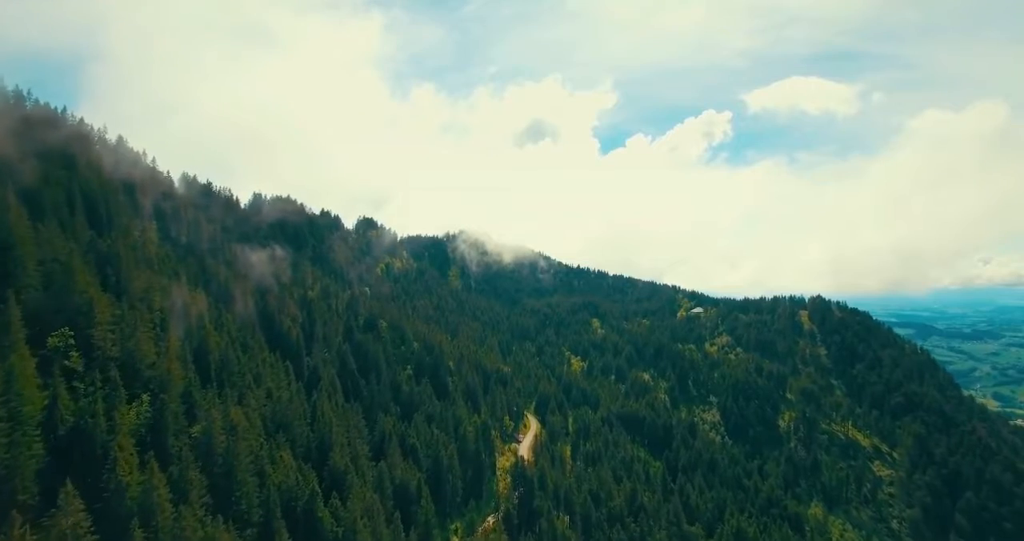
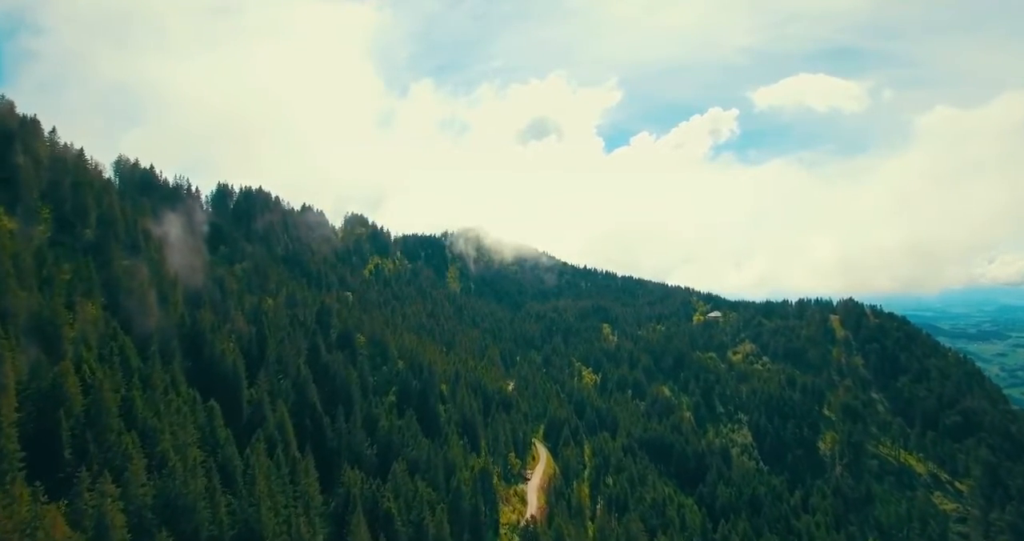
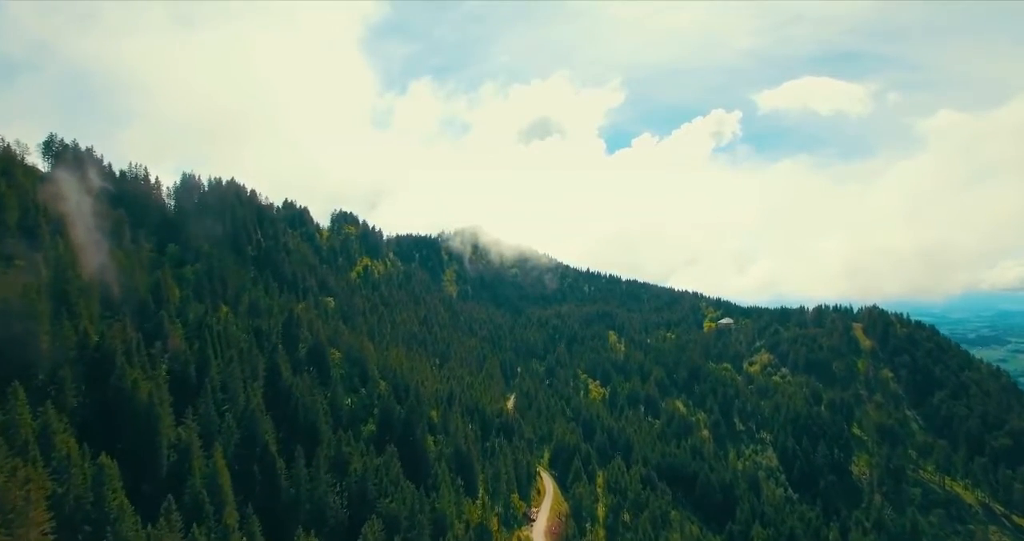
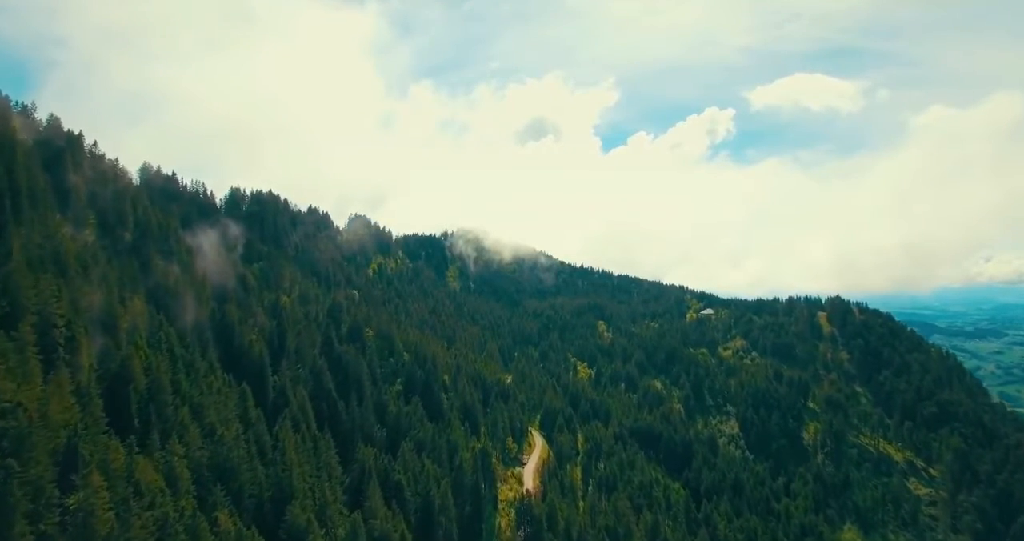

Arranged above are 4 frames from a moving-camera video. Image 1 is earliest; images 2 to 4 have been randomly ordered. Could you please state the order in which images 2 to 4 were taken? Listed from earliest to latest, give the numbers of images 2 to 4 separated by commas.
4, 2, 3
